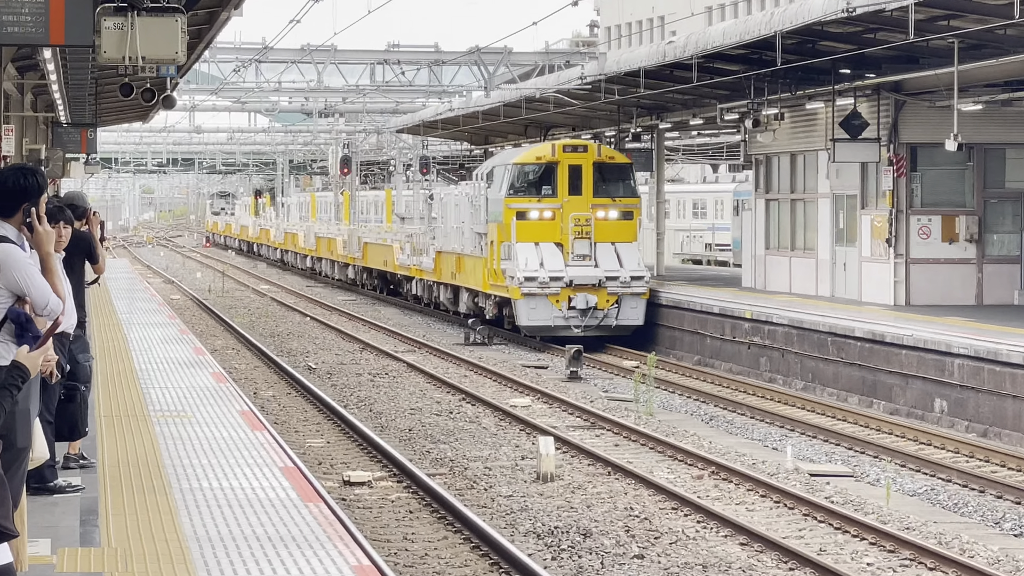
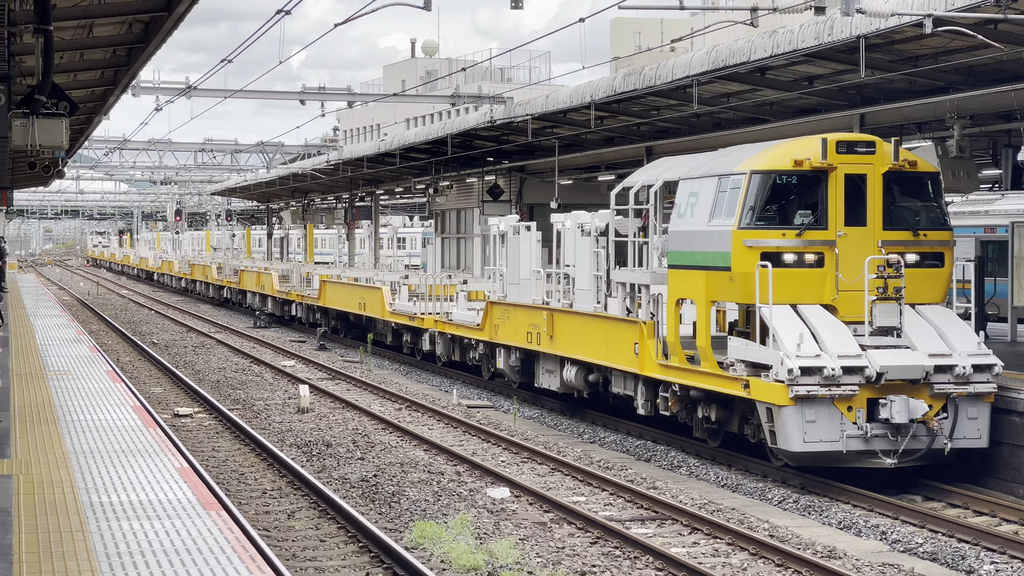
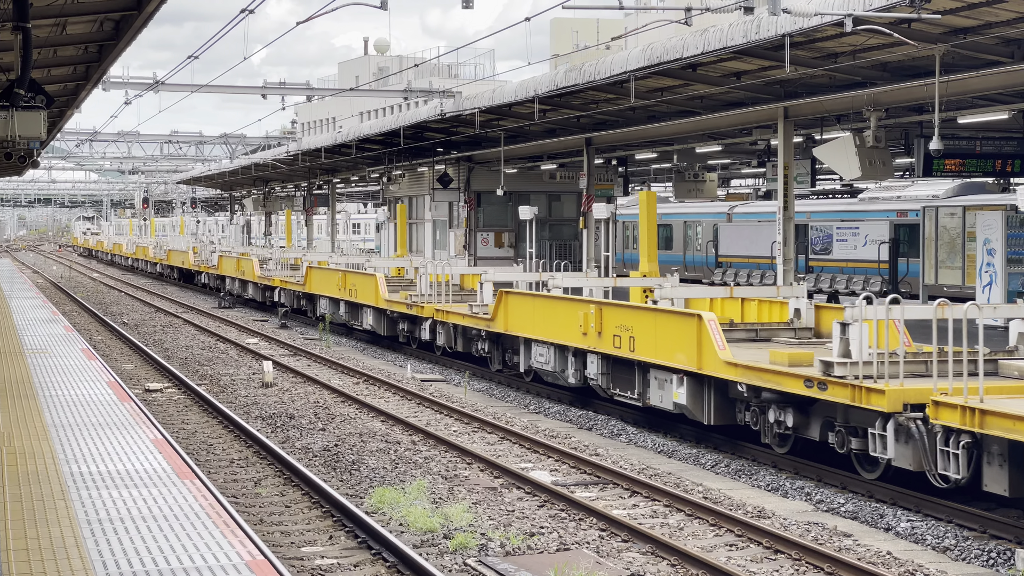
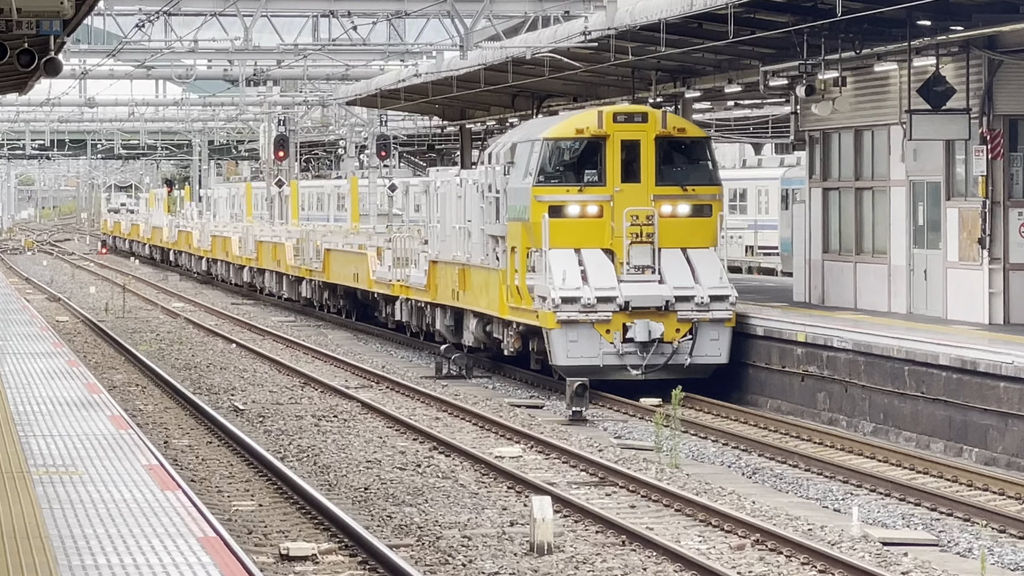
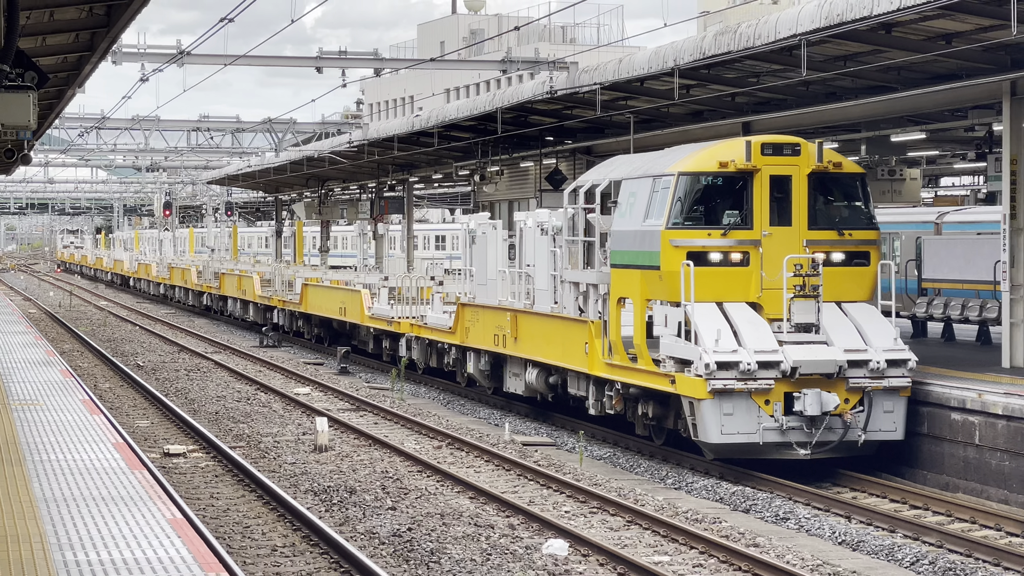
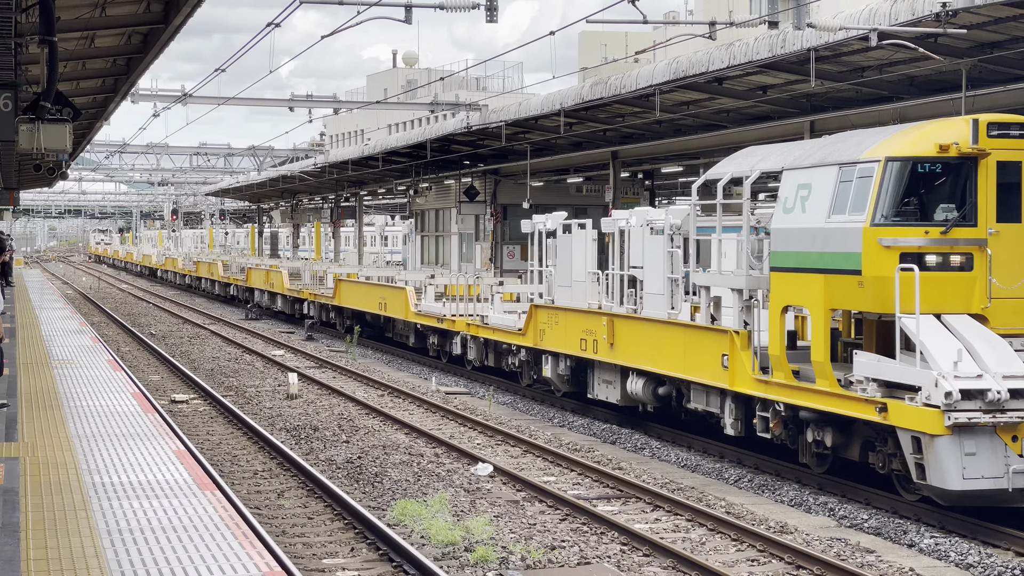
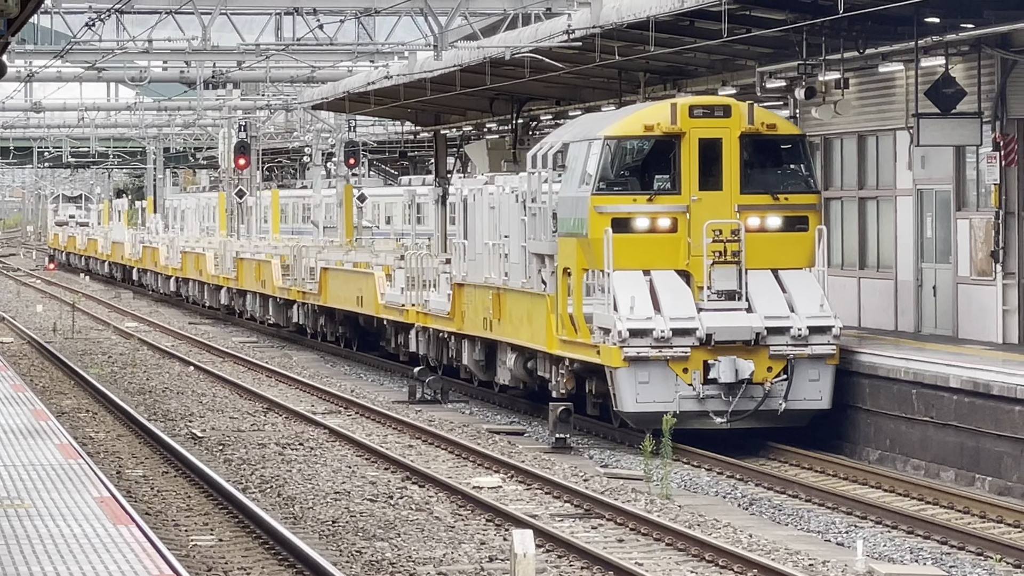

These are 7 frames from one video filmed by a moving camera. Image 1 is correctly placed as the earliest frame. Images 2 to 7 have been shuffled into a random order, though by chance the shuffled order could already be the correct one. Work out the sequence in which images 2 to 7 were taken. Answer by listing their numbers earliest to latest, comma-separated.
4, 7, 5, 2, 6, 3
